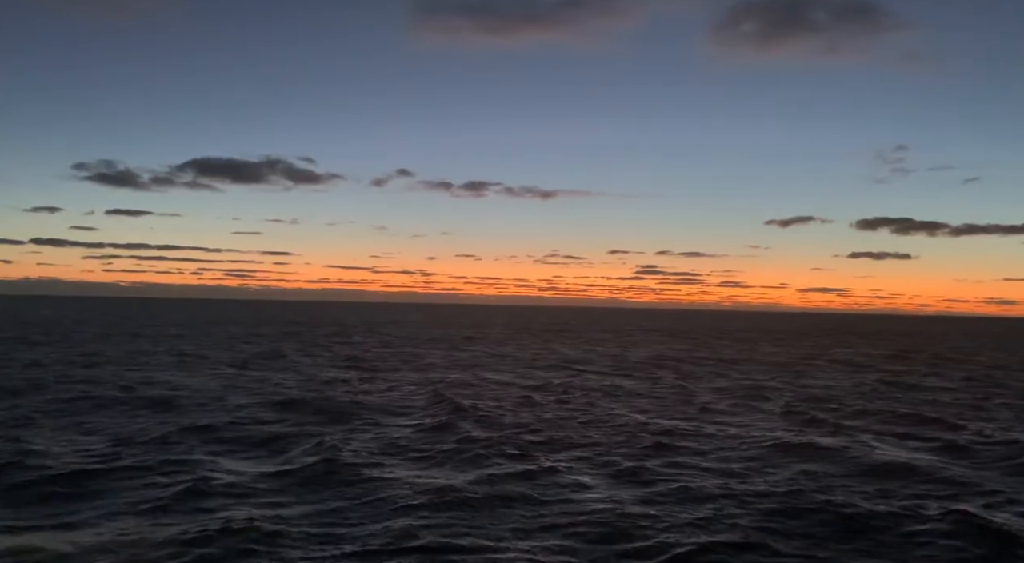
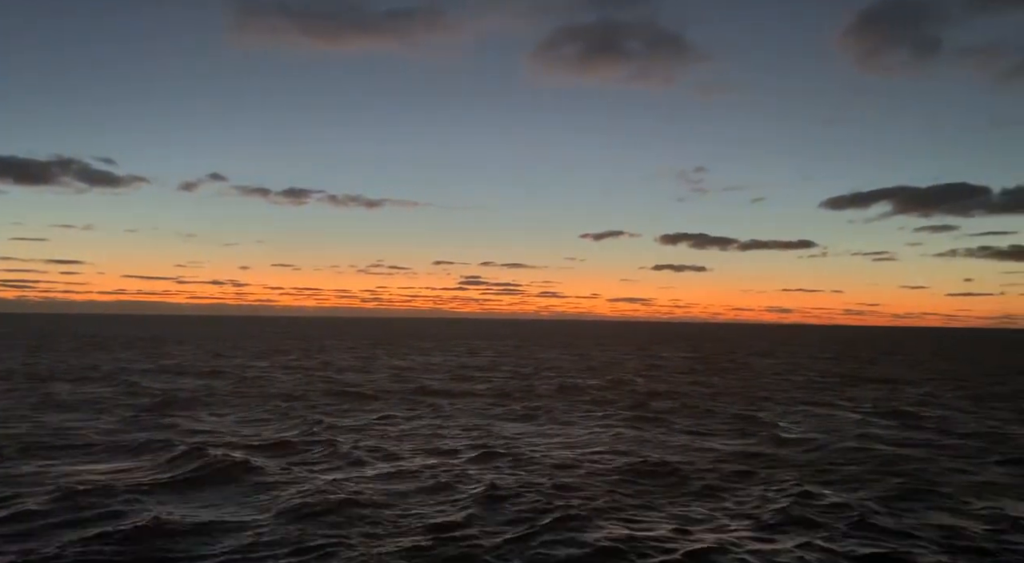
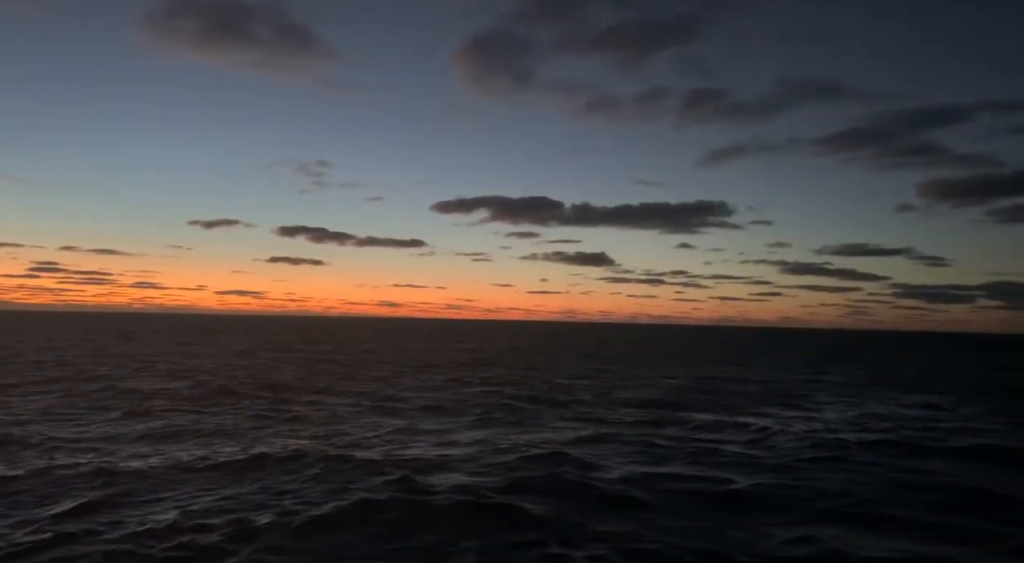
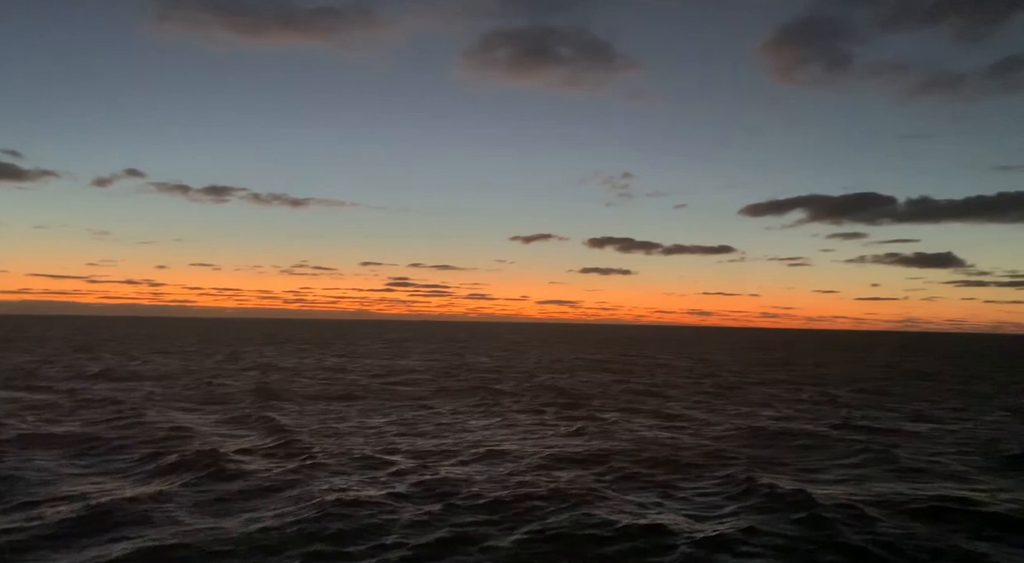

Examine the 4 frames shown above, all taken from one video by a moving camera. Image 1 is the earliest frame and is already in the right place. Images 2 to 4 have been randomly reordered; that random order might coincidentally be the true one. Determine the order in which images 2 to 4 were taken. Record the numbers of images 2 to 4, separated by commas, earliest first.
2, 4, 3
